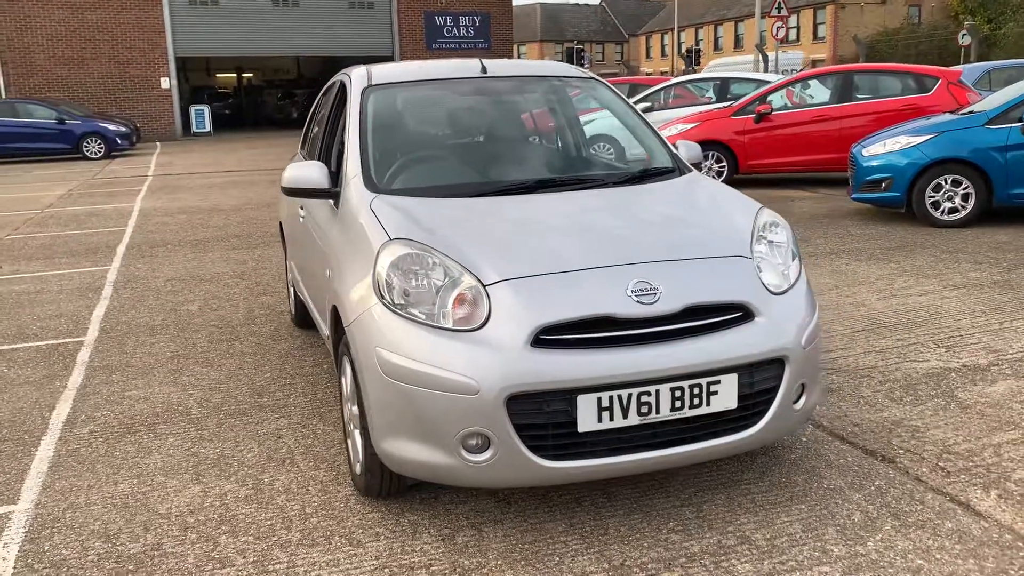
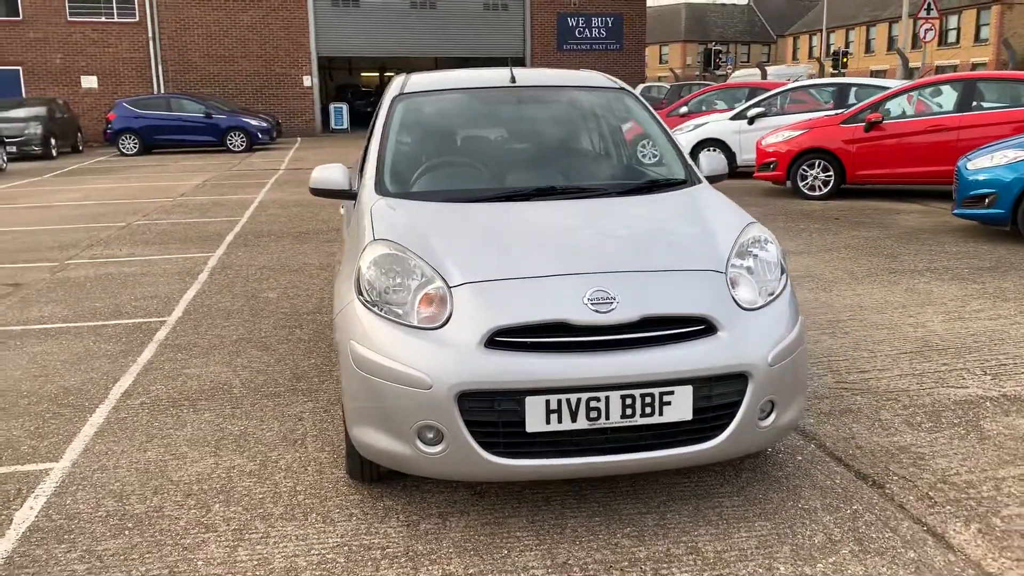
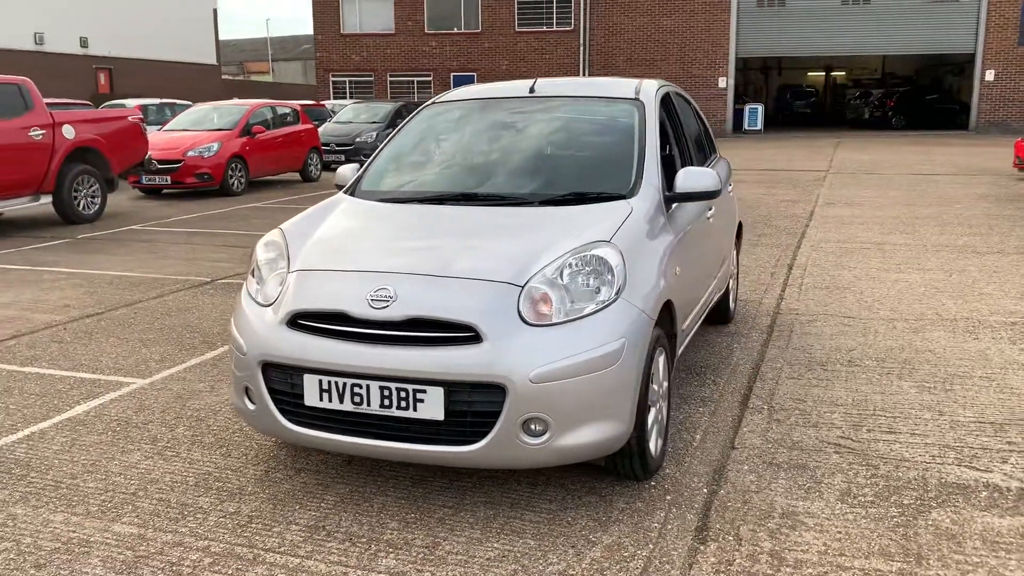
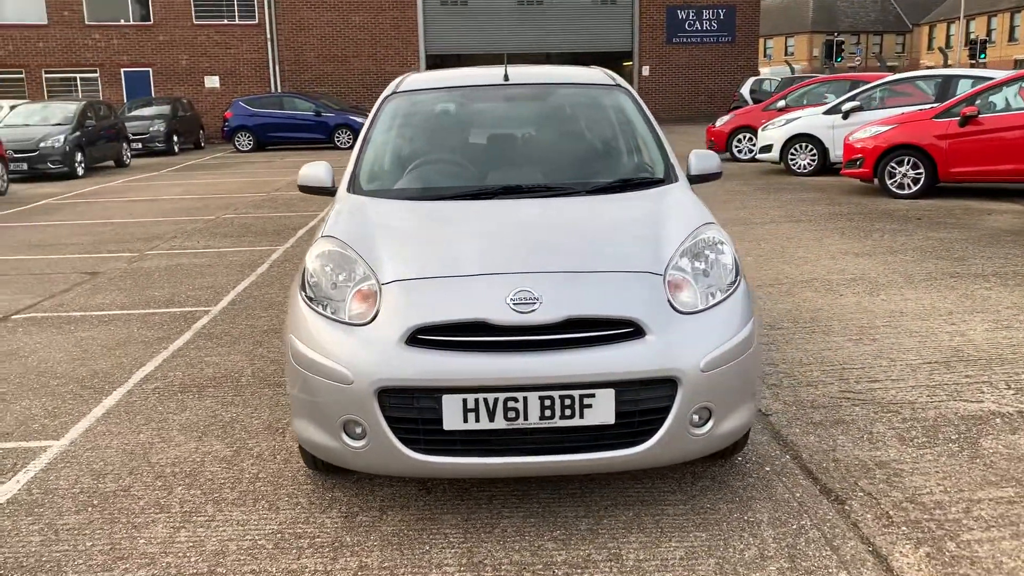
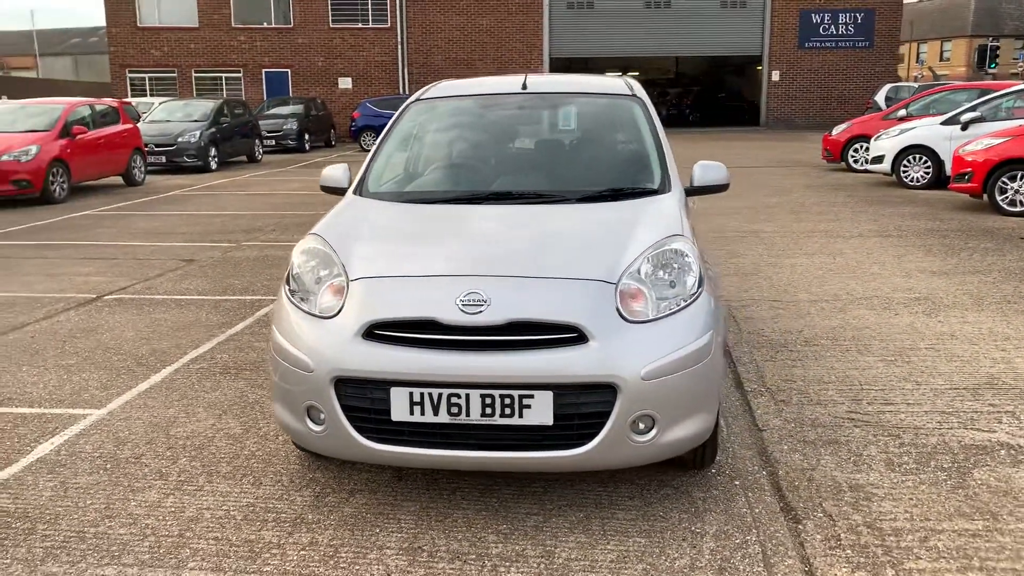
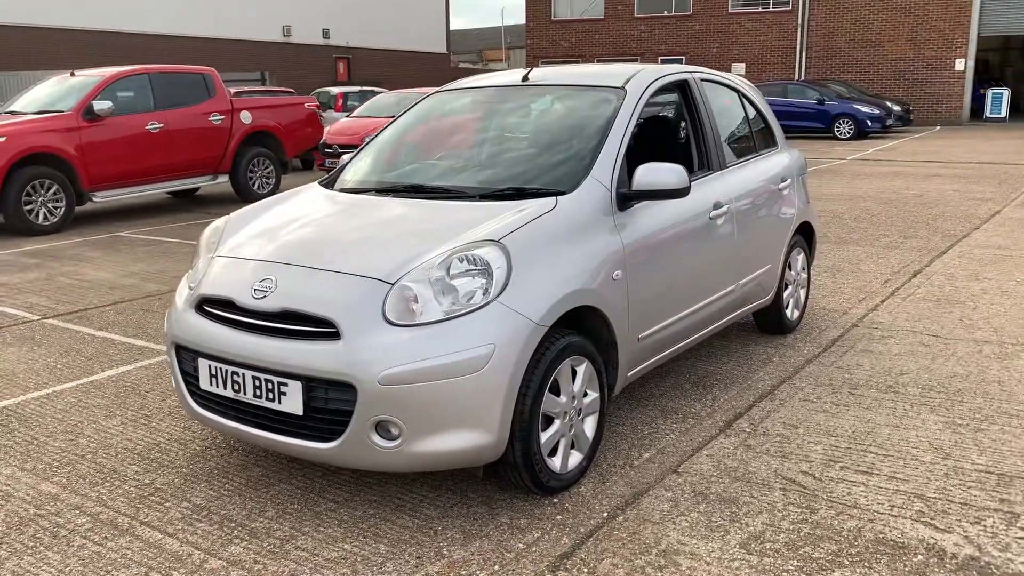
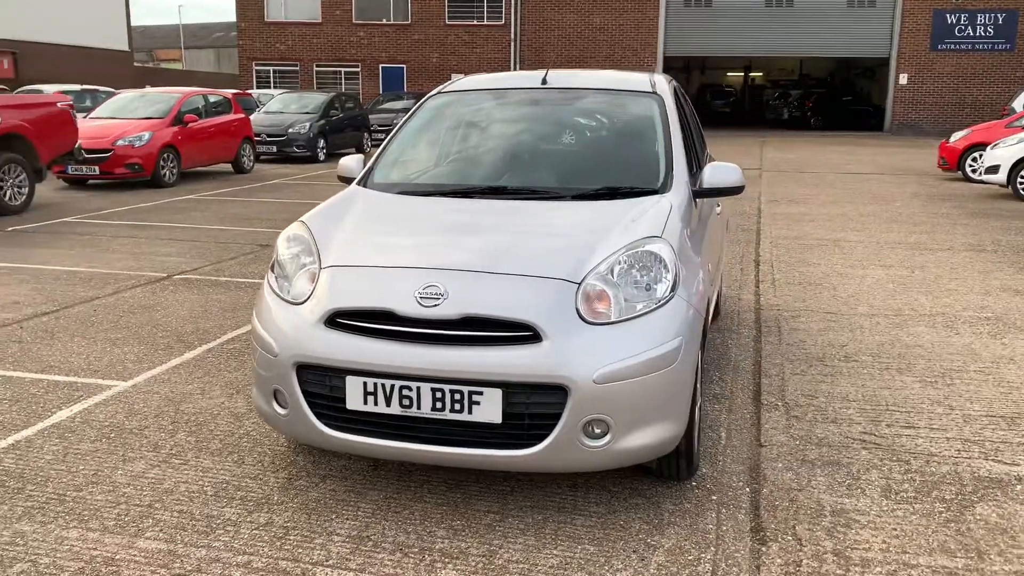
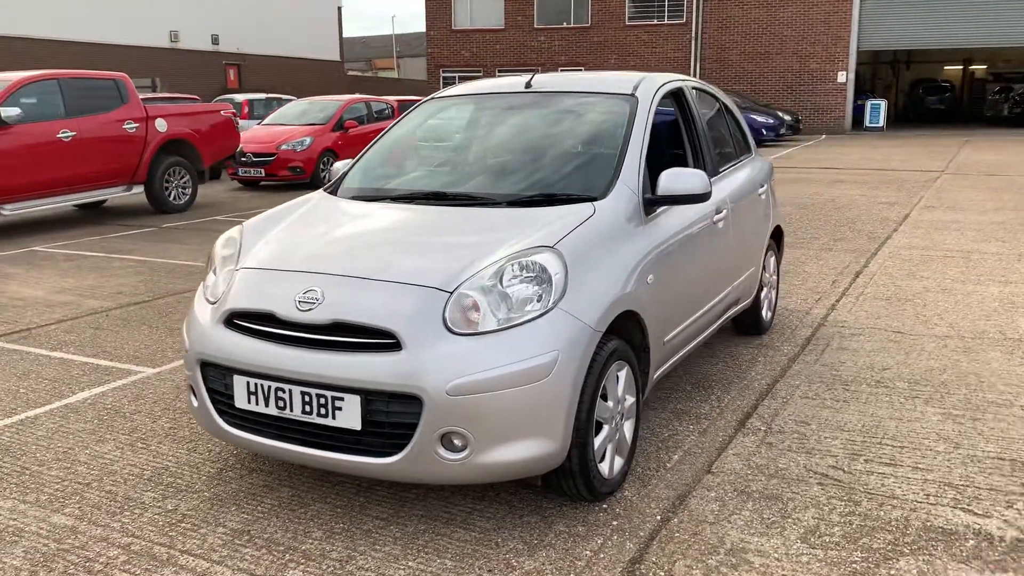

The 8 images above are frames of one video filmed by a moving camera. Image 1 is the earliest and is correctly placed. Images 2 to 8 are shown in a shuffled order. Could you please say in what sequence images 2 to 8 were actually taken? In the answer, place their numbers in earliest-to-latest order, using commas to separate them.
2, 4, 5, 7, 3, 8, 6
